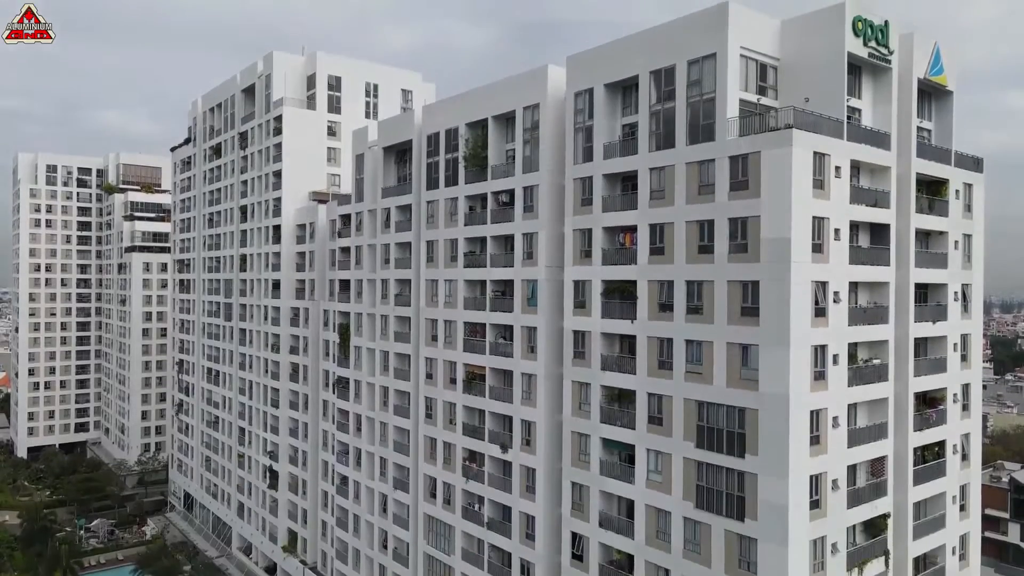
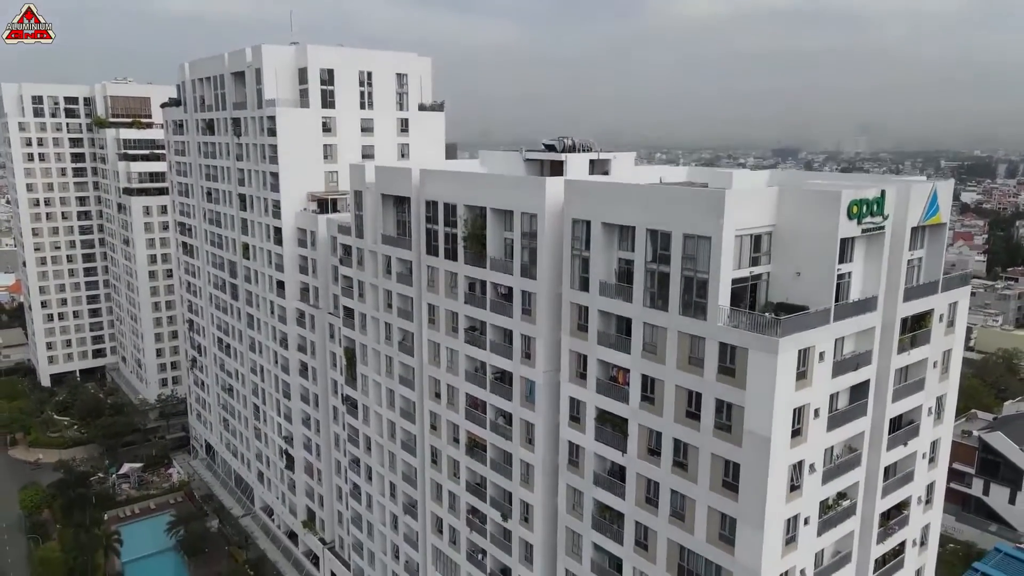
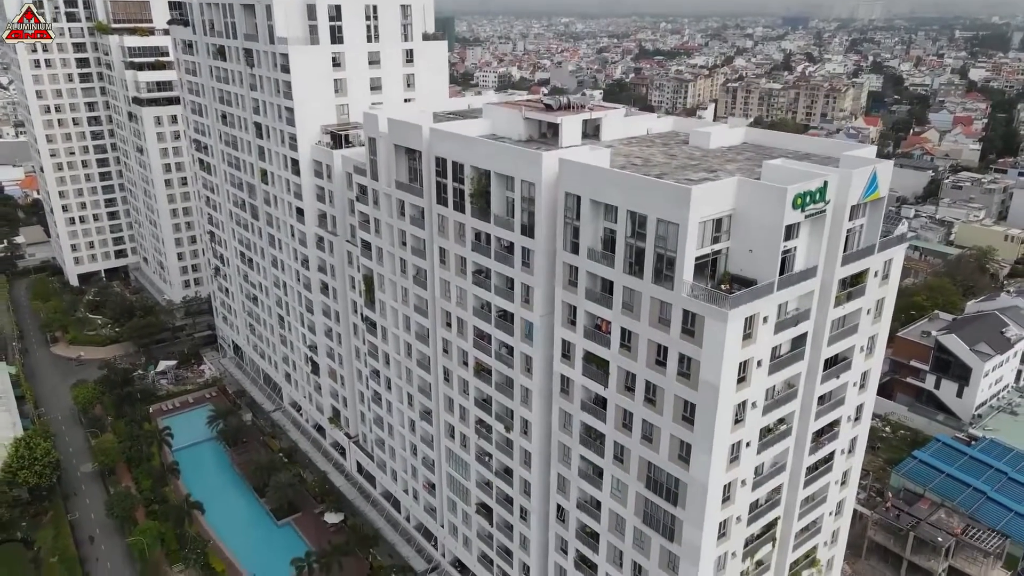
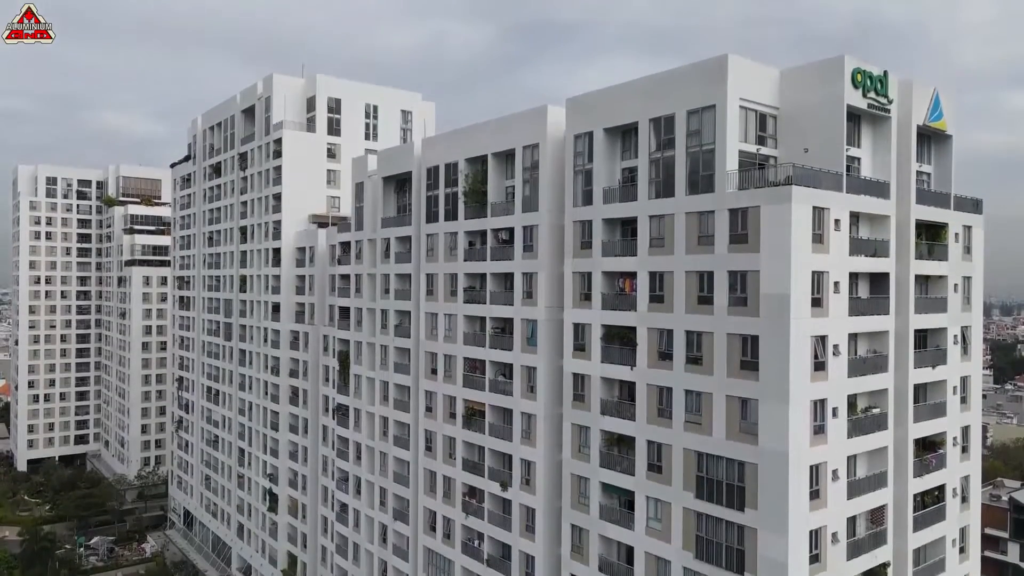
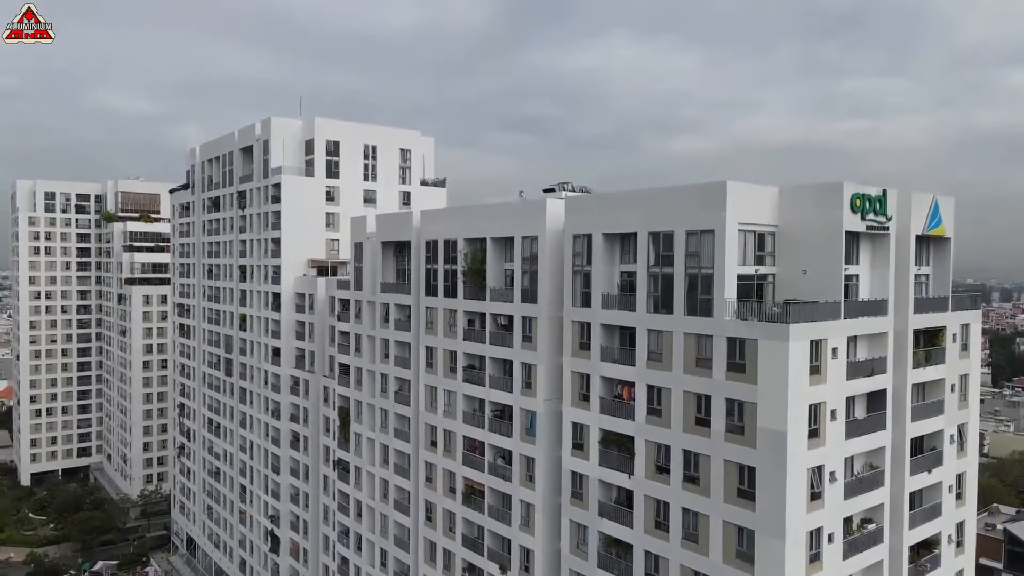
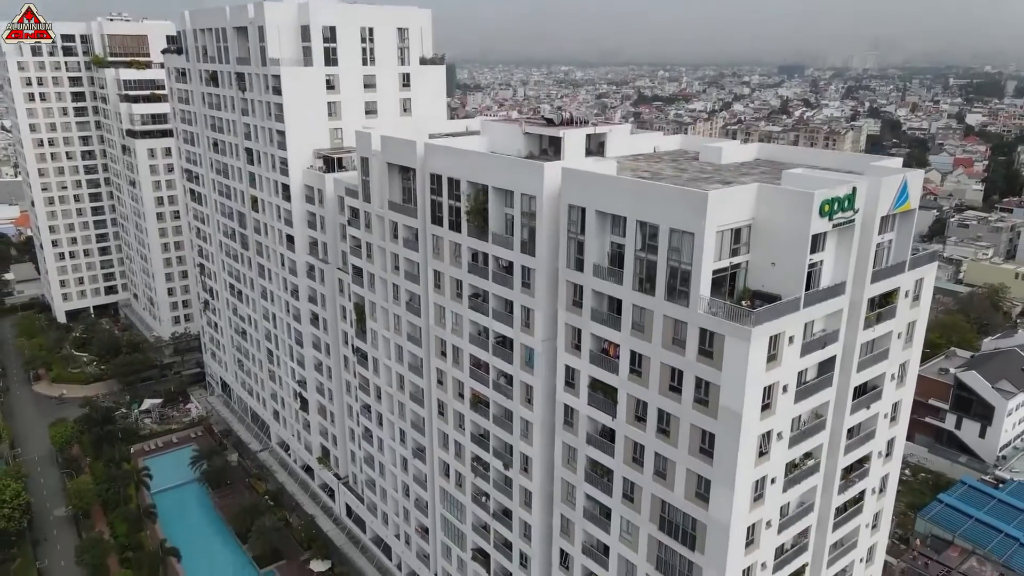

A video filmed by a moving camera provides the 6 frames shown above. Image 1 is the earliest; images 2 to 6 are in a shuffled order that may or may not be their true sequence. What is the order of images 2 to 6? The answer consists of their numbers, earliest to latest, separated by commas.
4, 5, 2, 6, 3
